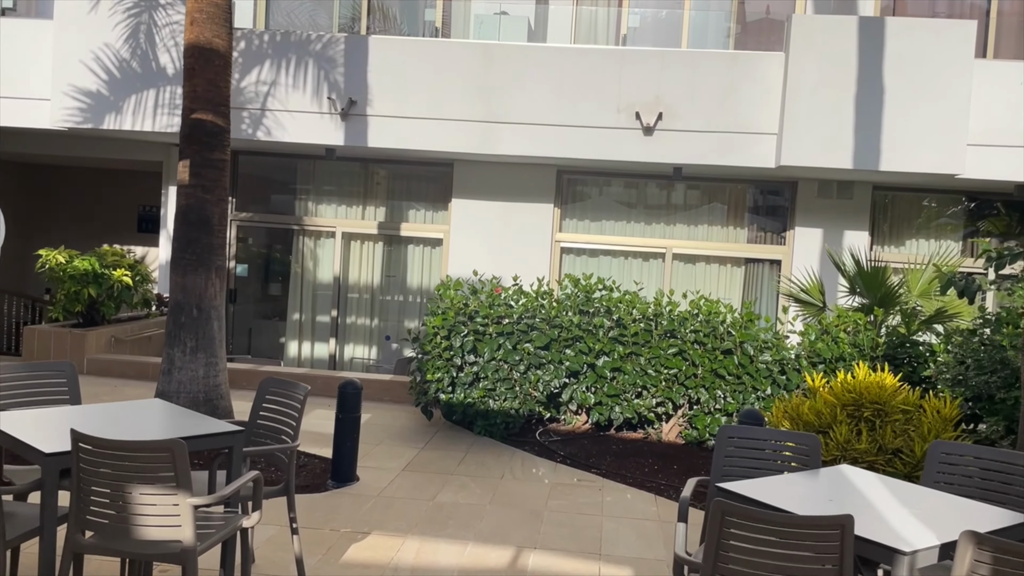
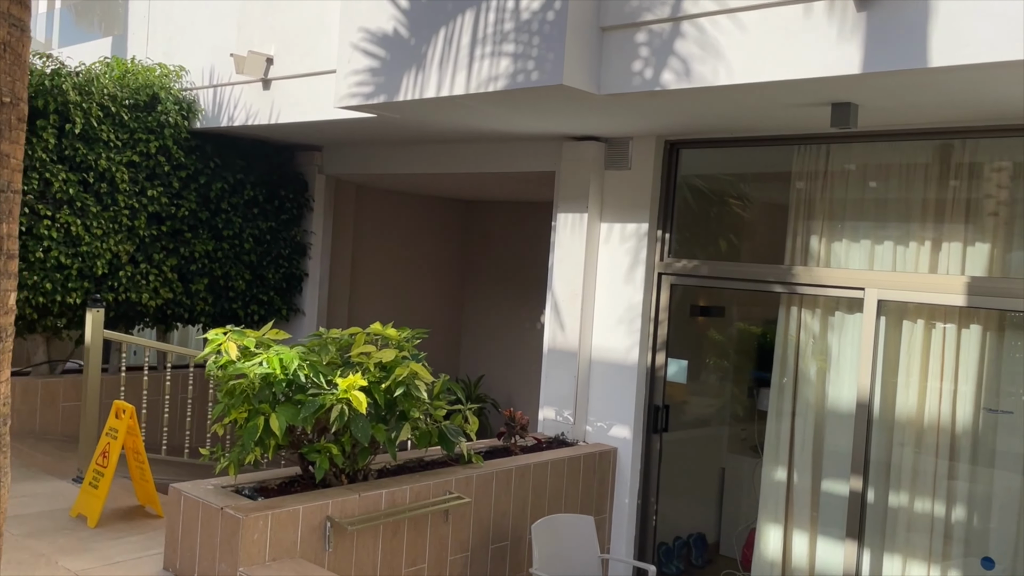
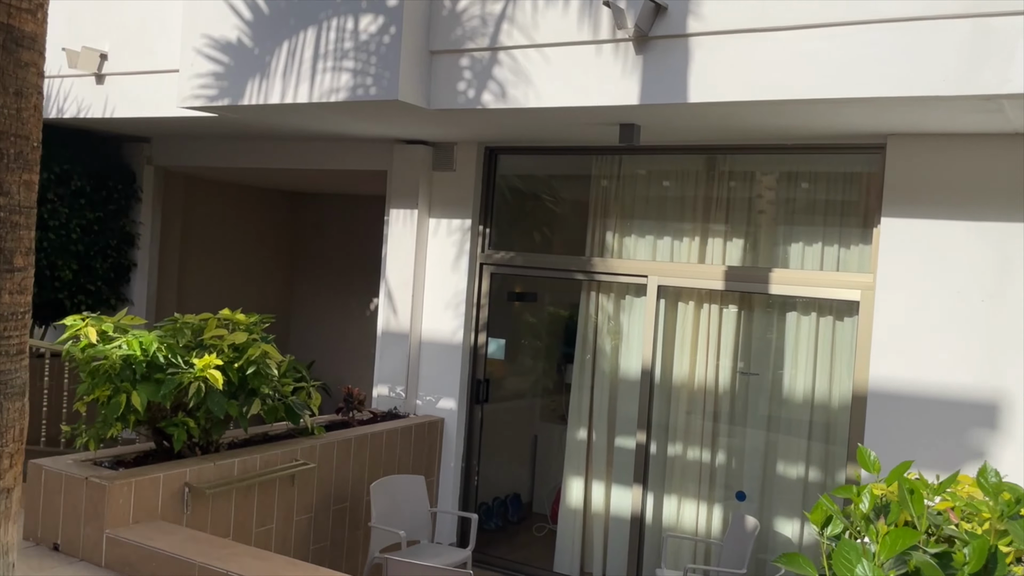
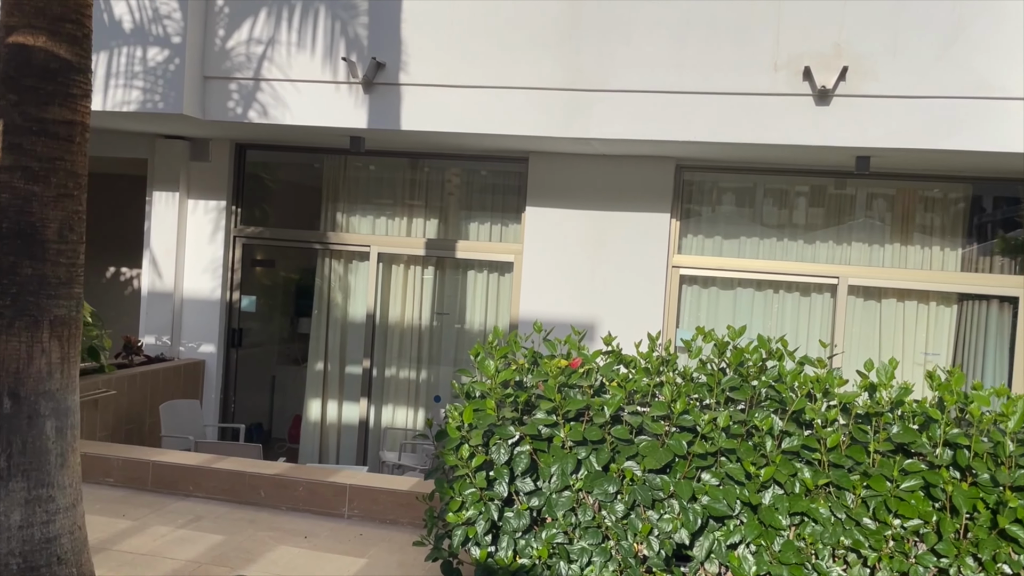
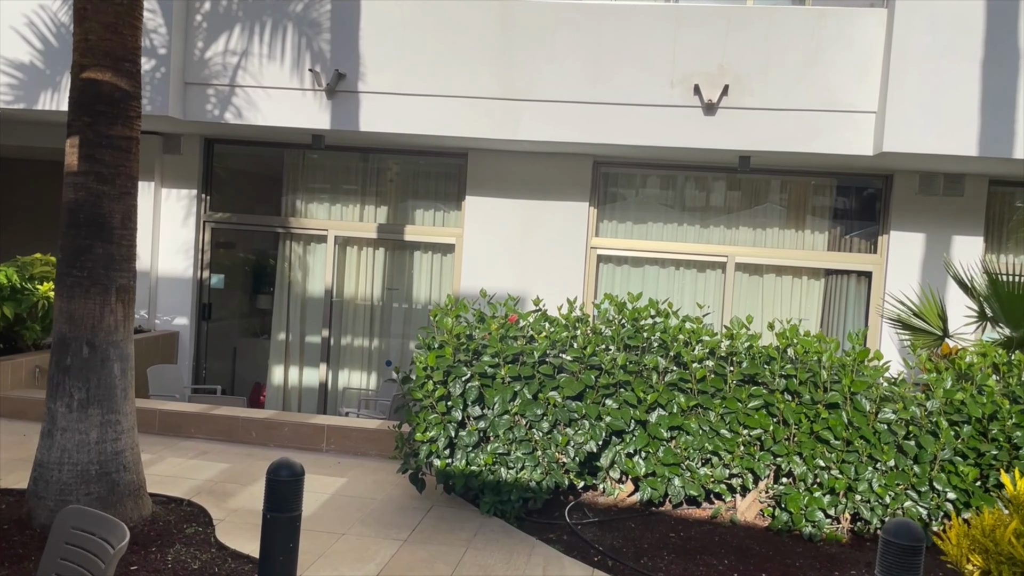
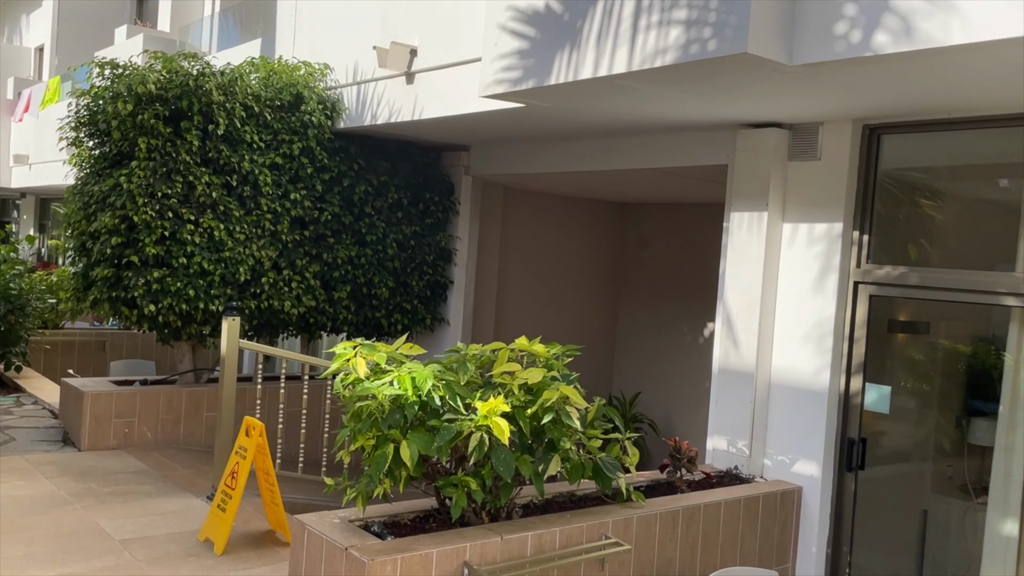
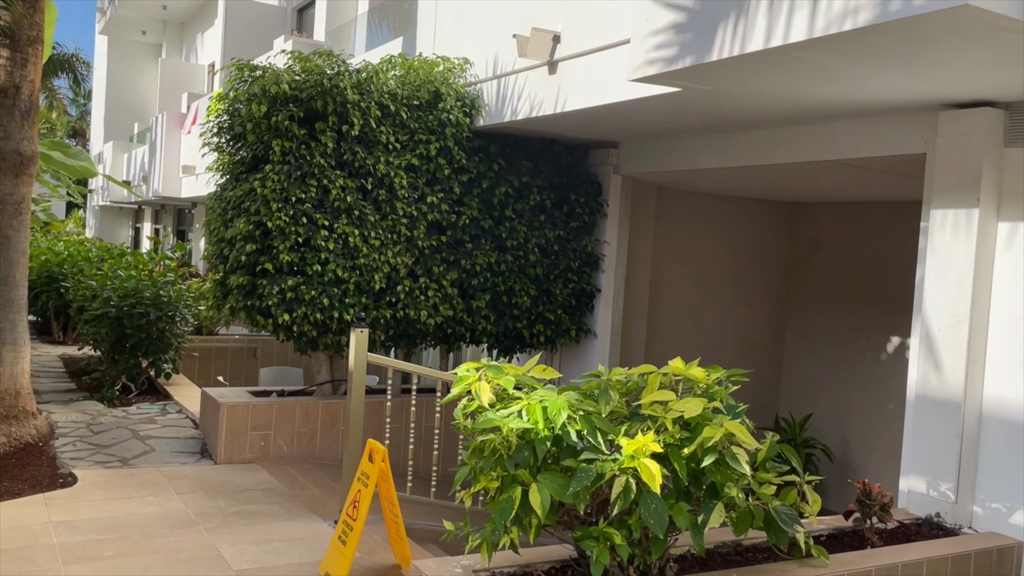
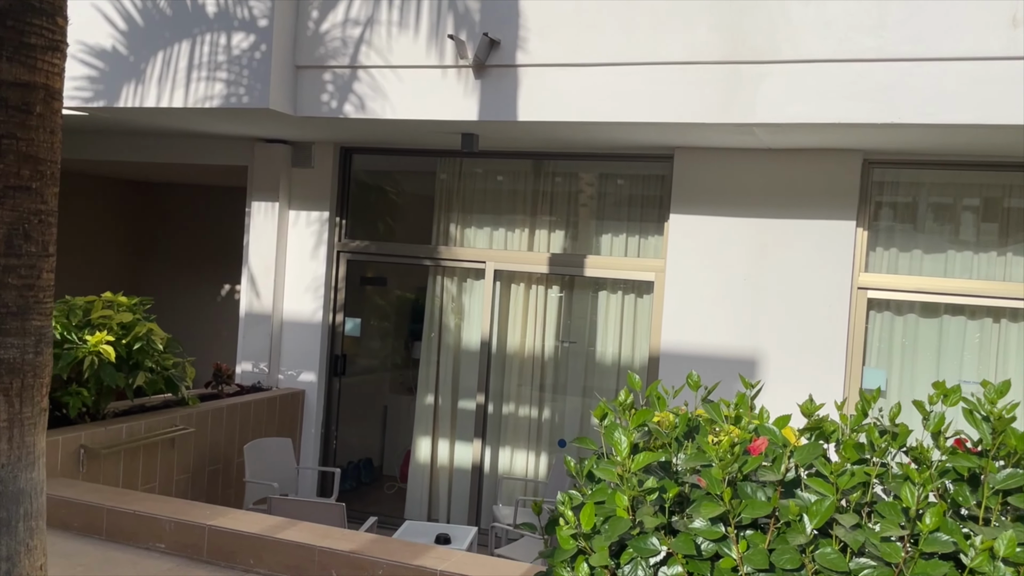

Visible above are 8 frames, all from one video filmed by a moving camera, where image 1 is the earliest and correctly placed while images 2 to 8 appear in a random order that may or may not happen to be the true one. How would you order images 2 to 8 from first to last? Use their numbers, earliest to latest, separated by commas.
5, 4, 8, 3, 2, 6, 7
